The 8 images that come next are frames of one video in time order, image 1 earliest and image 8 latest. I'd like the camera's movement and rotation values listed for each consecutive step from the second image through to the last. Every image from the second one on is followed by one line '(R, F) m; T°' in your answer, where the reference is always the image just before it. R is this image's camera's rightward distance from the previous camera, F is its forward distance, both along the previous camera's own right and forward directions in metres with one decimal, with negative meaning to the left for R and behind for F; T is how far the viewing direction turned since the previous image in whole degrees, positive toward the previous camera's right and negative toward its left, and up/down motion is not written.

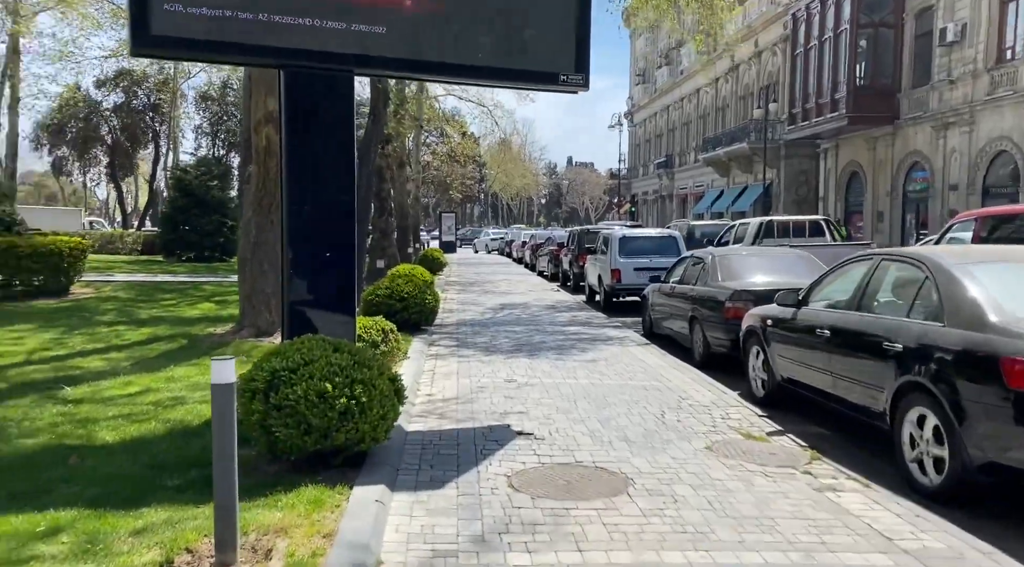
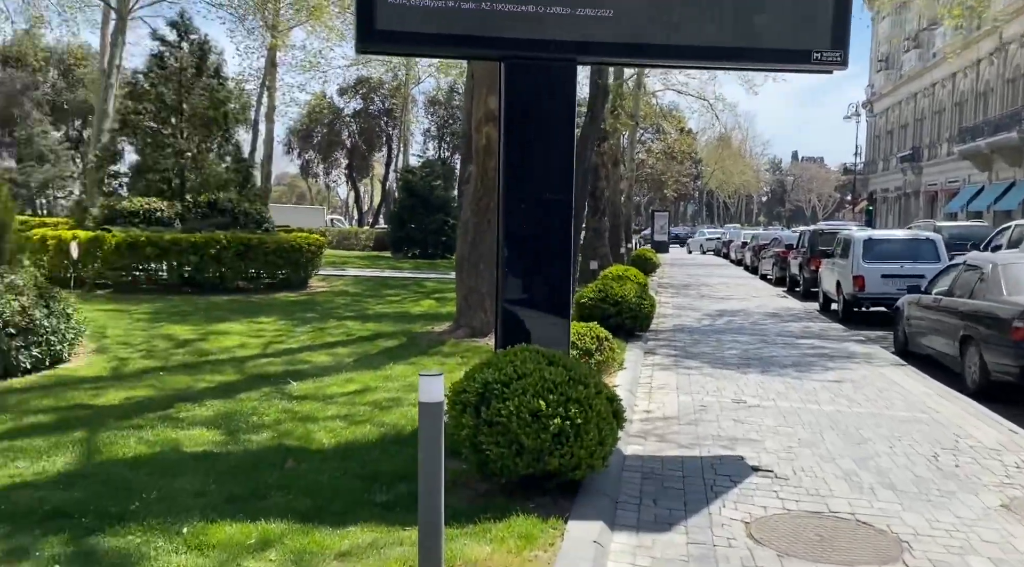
(-0.1, +0.4) m; -14°
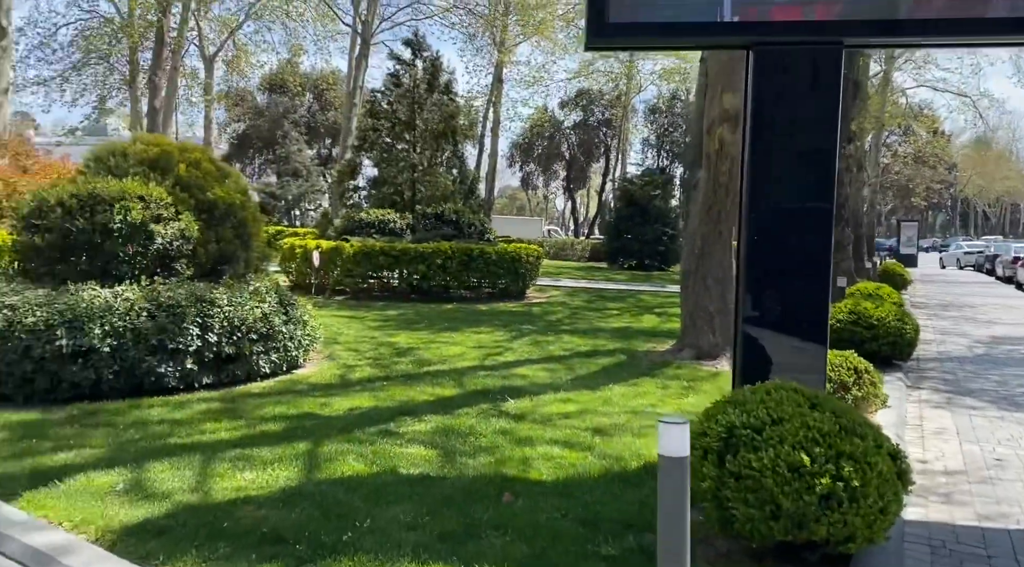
(-0.1, +0.4) m; -14°
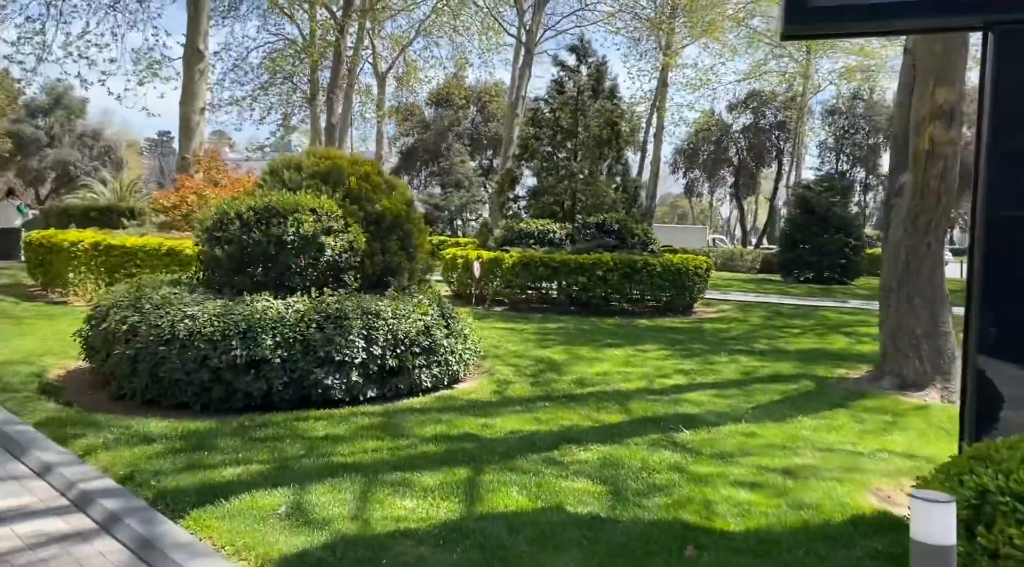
(-0.1, +0.4) m; -10°
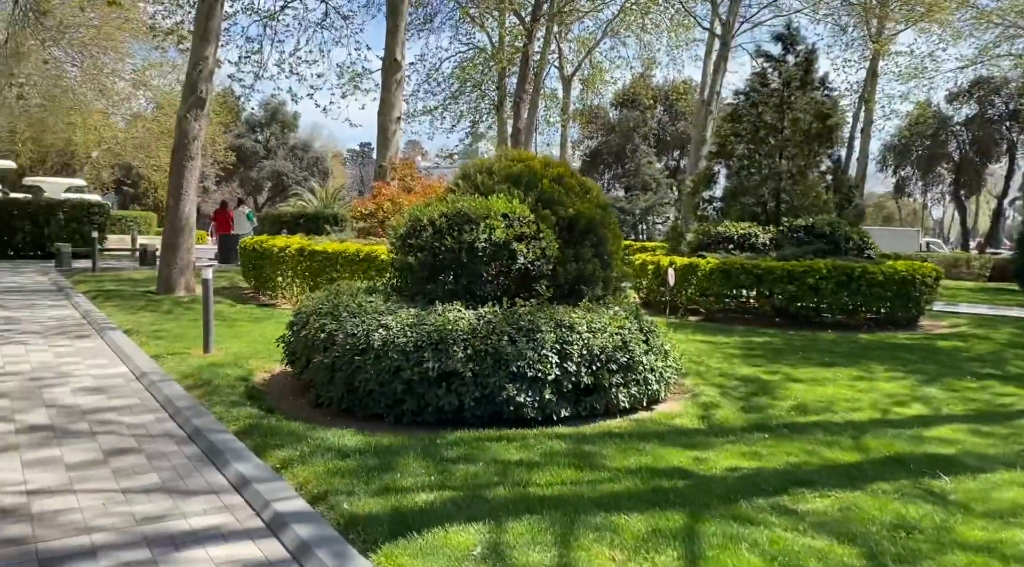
(-0.2, +0.5) m; -12°
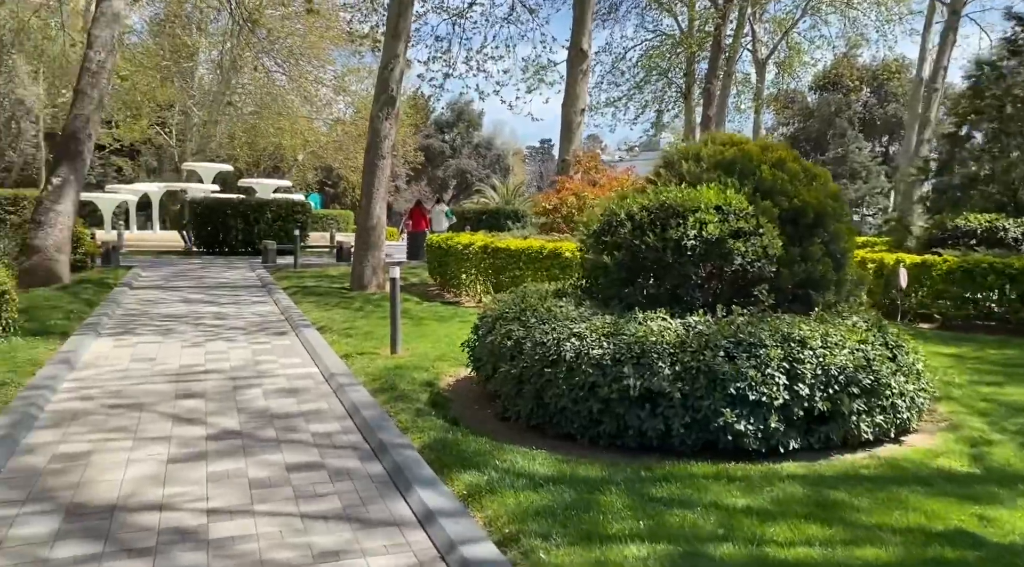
(-0.2, +0.7) m; -12°
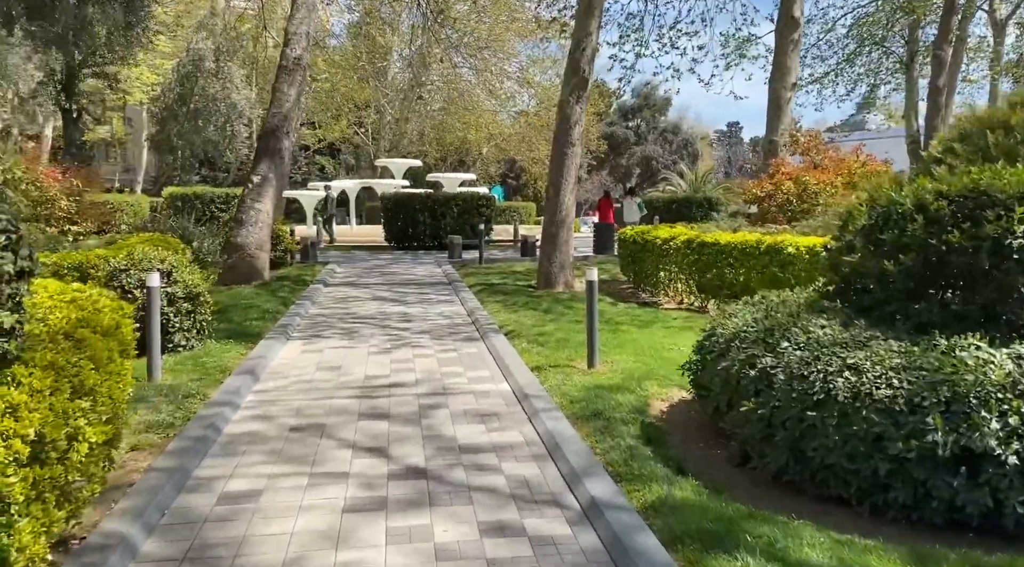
(-0.3, +1.2) m; -12°
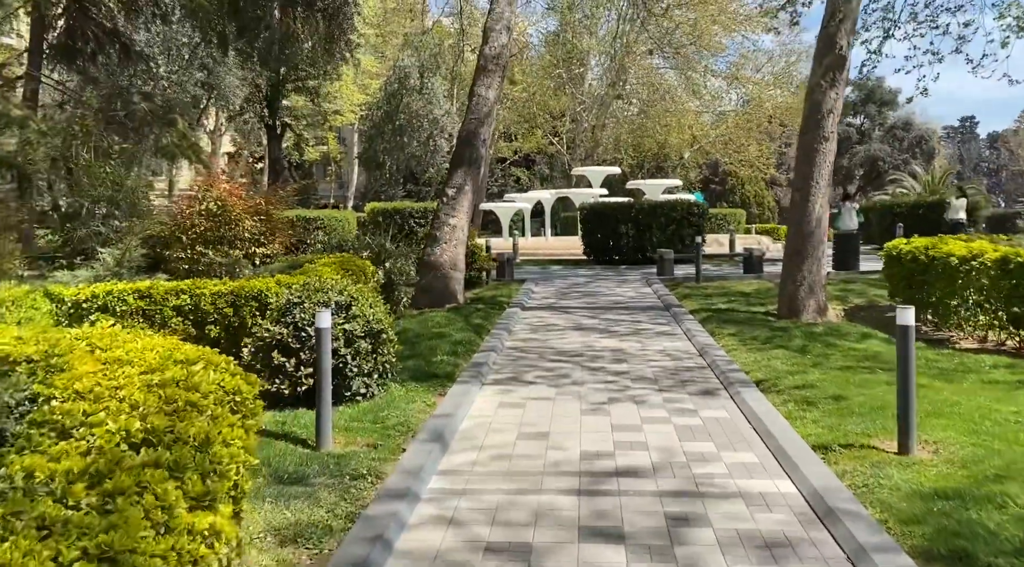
(-0.5, +2.1) m; -13°
